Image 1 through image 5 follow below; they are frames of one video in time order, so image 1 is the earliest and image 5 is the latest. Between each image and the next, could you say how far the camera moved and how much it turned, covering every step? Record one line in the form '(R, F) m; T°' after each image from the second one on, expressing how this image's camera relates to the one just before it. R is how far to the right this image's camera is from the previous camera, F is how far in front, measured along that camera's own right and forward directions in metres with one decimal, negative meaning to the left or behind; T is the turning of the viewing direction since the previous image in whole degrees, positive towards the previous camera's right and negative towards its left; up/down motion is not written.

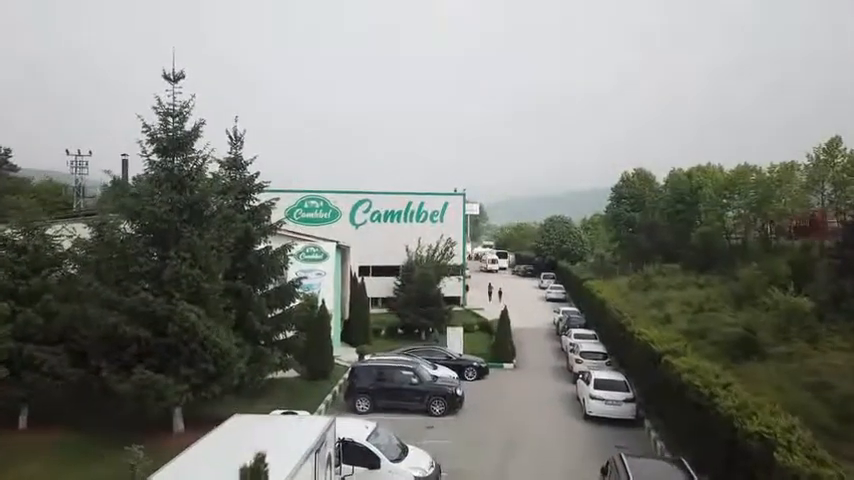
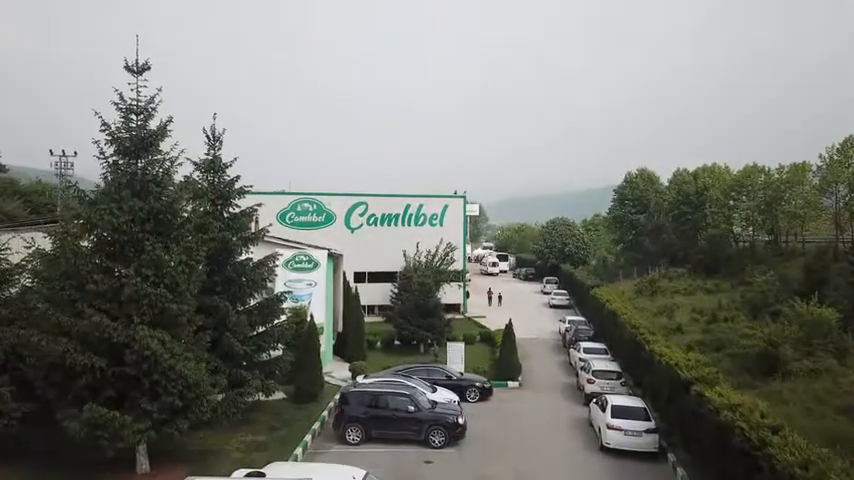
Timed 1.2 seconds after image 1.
(0.0, +1.7) m; 0°
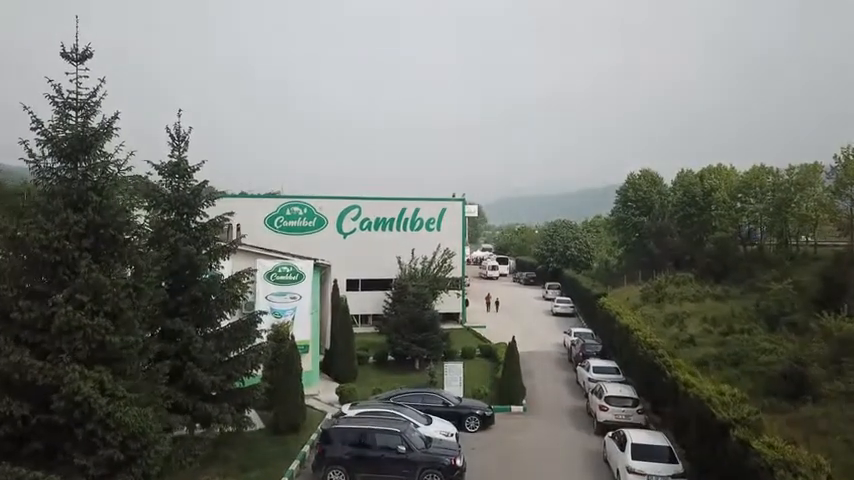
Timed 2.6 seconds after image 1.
(+0.1, +2.0) m; 0°
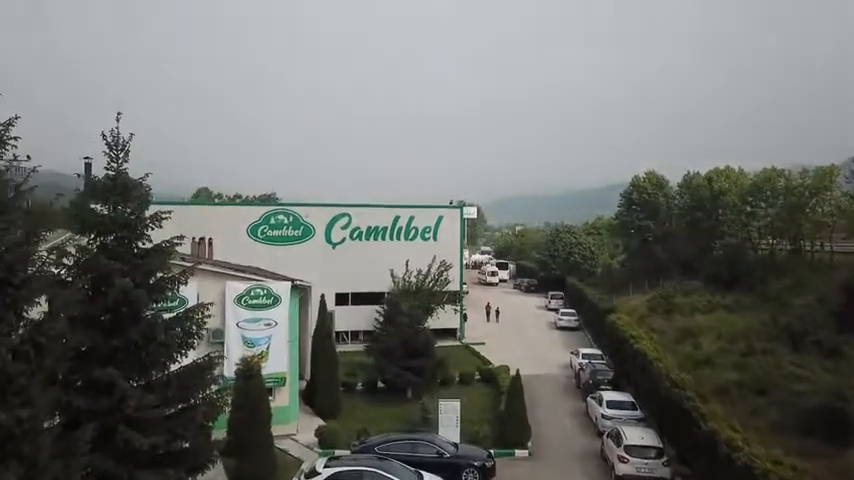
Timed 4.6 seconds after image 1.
(+0.2, +2.4) m; 0°
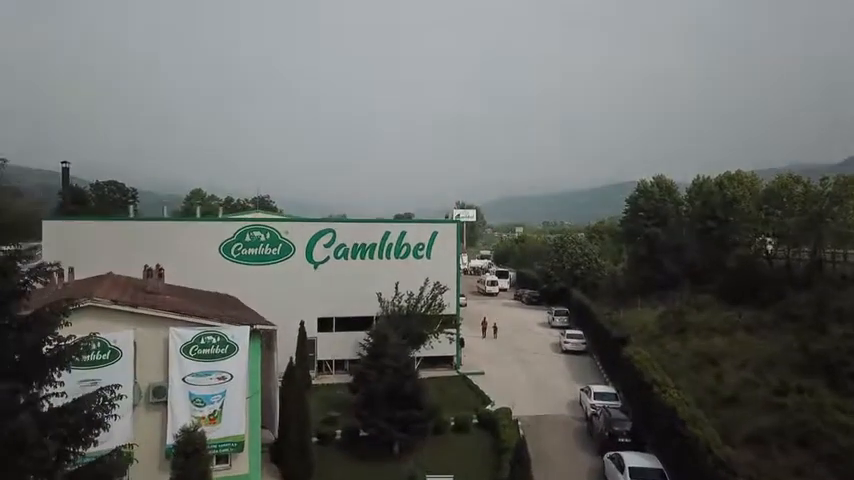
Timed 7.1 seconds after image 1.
(+0.3, +3.2) m; 0°
